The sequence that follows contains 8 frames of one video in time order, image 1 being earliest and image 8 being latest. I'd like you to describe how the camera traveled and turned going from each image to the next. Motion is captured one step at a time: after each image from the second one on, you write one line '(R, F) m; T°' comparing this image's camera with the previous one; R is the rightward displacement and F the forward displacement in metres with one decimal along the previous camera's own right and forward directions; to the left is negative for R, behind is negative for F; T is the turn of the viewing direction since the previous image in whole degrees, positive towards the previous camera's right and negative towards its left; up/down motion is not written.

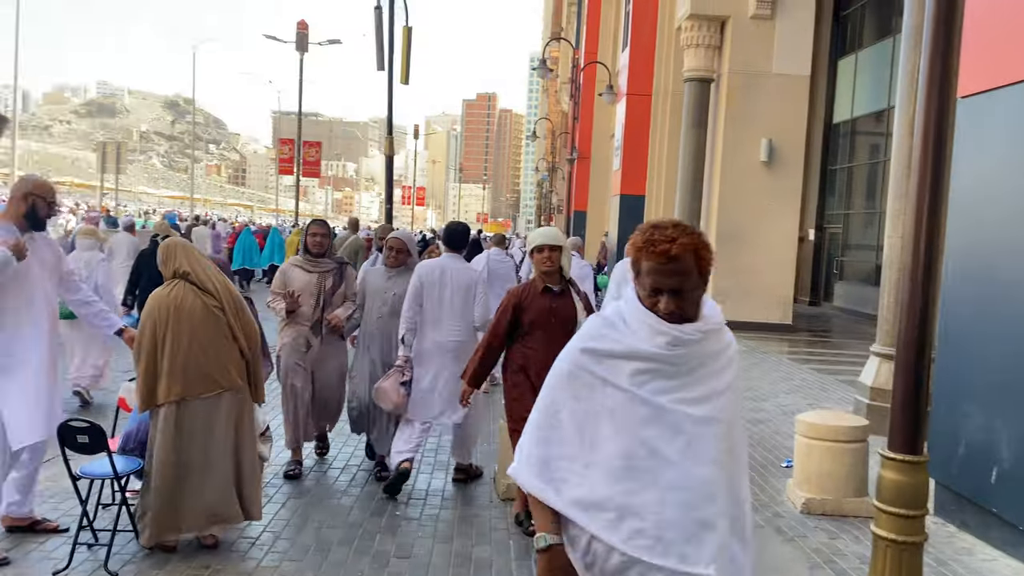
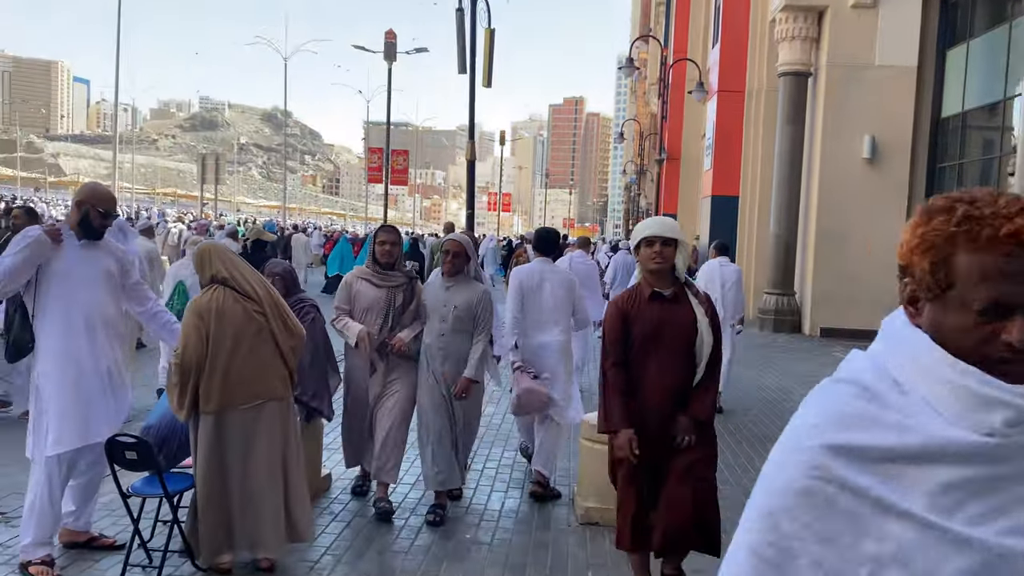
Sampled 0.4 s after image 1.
(0.0, +0.4) m; -6°
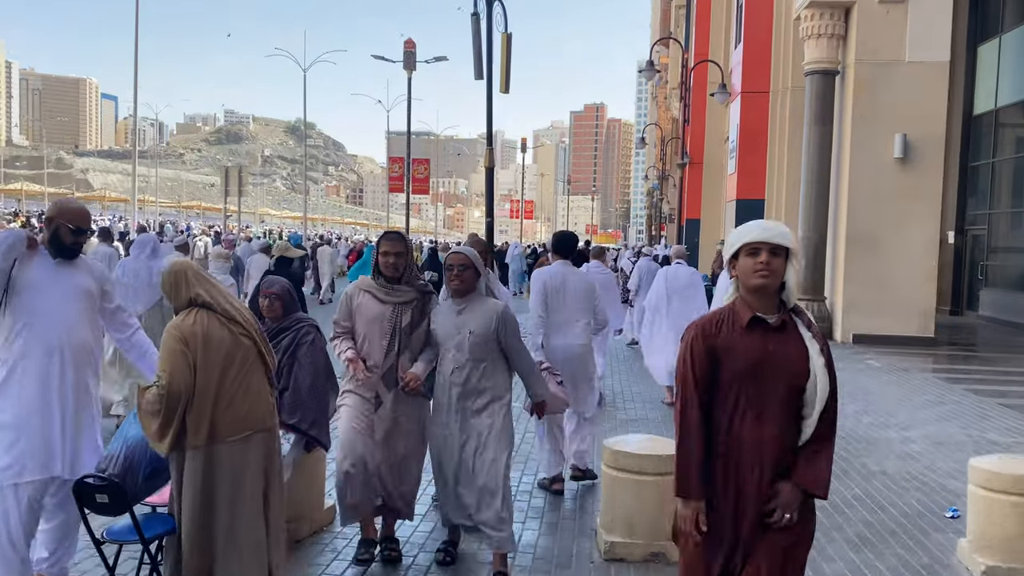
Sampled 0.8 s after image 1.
(+0.1, +0.4) m; -2°
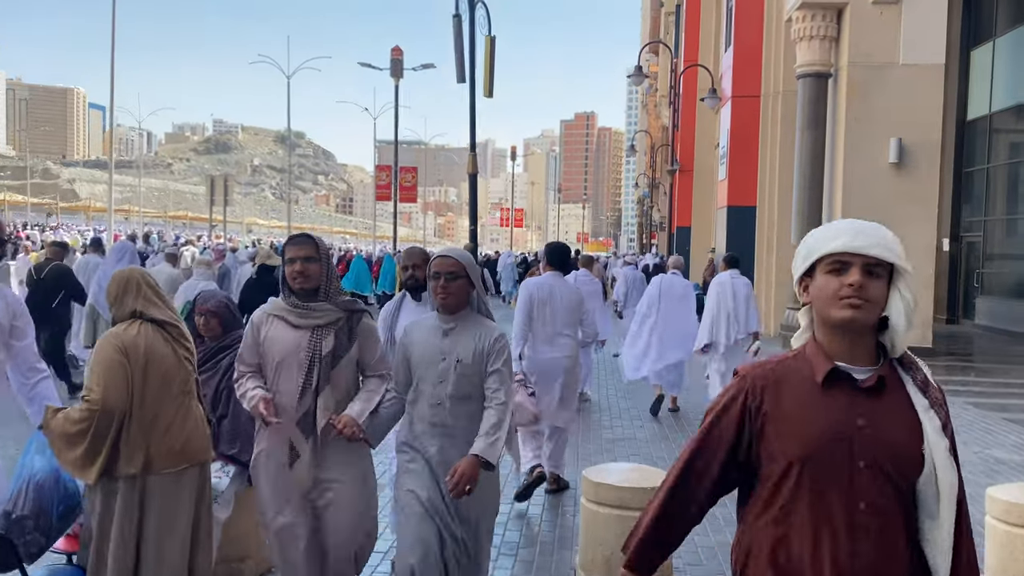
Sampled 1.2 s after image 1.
(+0.1, +0.5) m; +1°
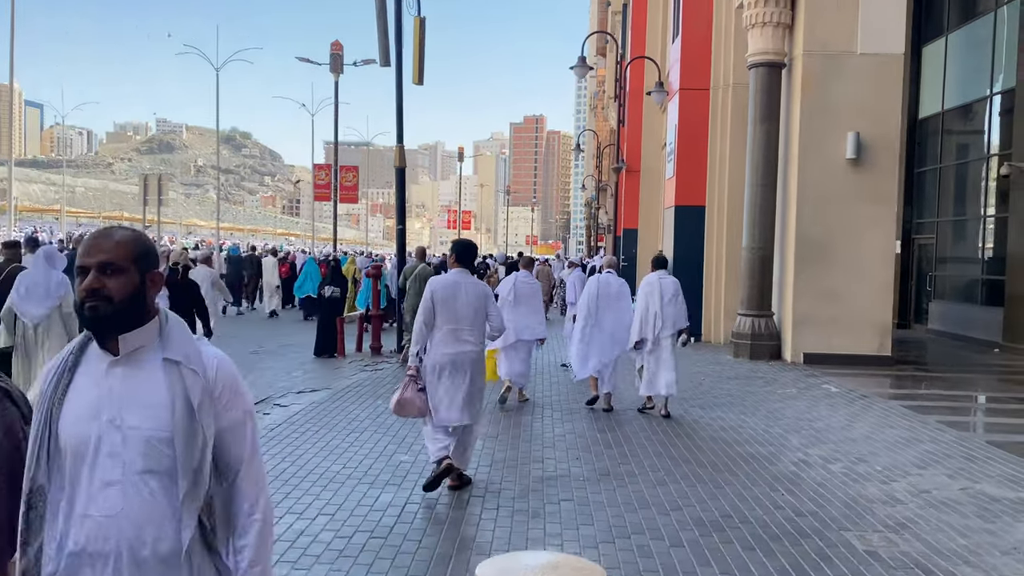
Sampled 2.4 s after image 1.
(+0.3, +1.3) m; +3°
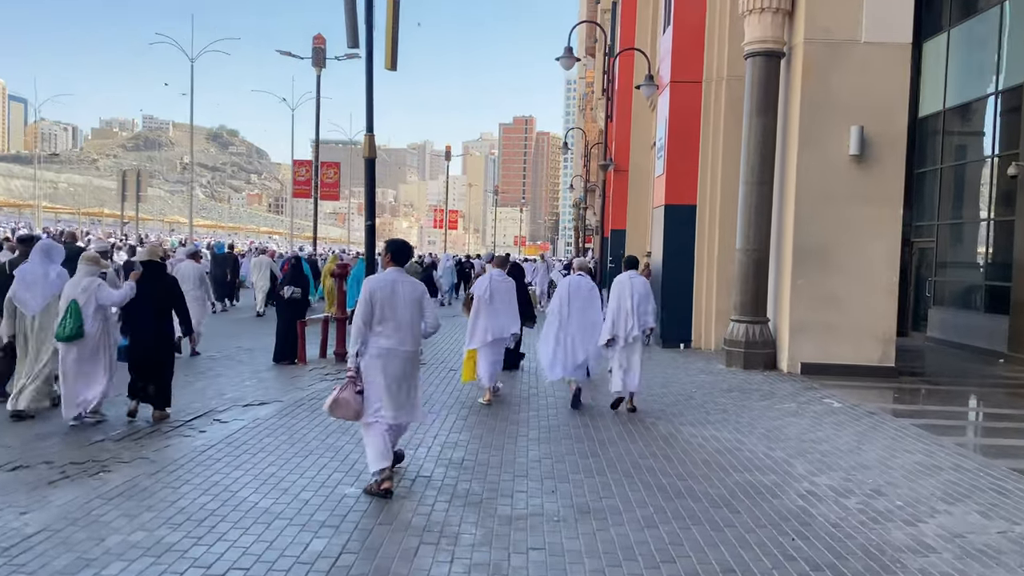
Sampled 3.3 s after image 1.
(+0.2, +1.0) m; +1°
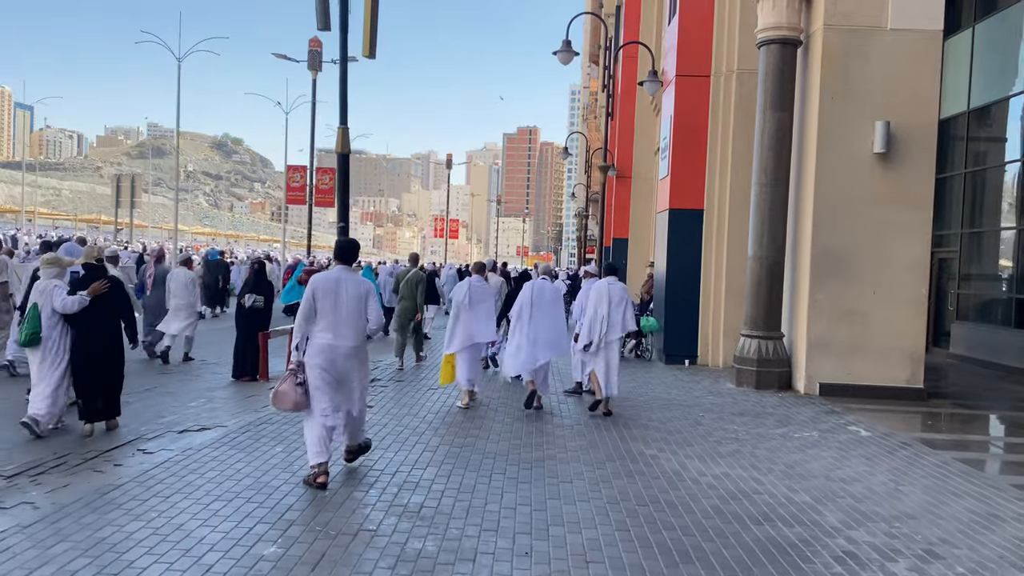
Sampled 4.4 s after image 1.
(+0.2, +1.2) m; 0°
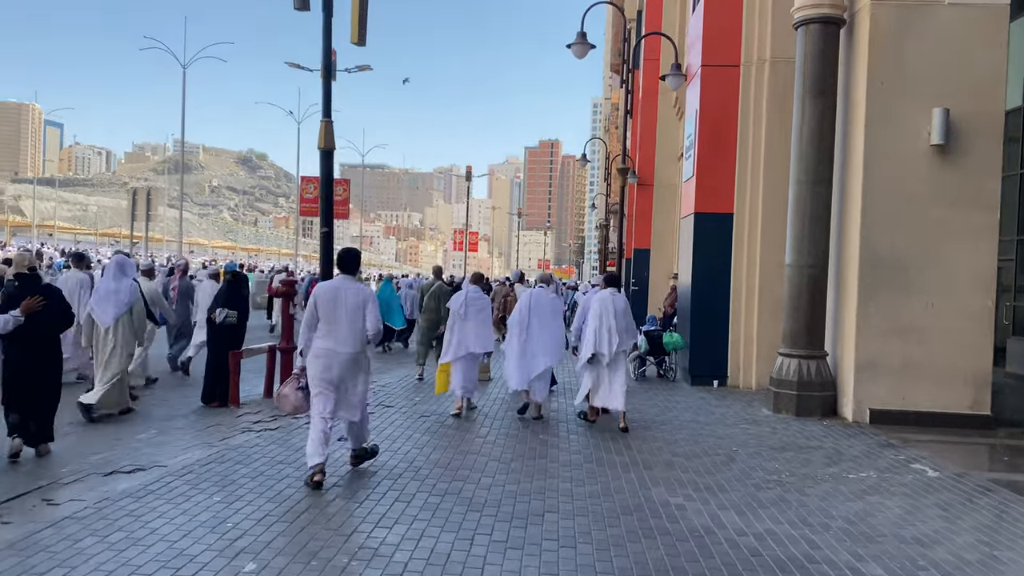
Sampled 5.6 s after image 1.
(+0.2, +1.4) m; -2°
